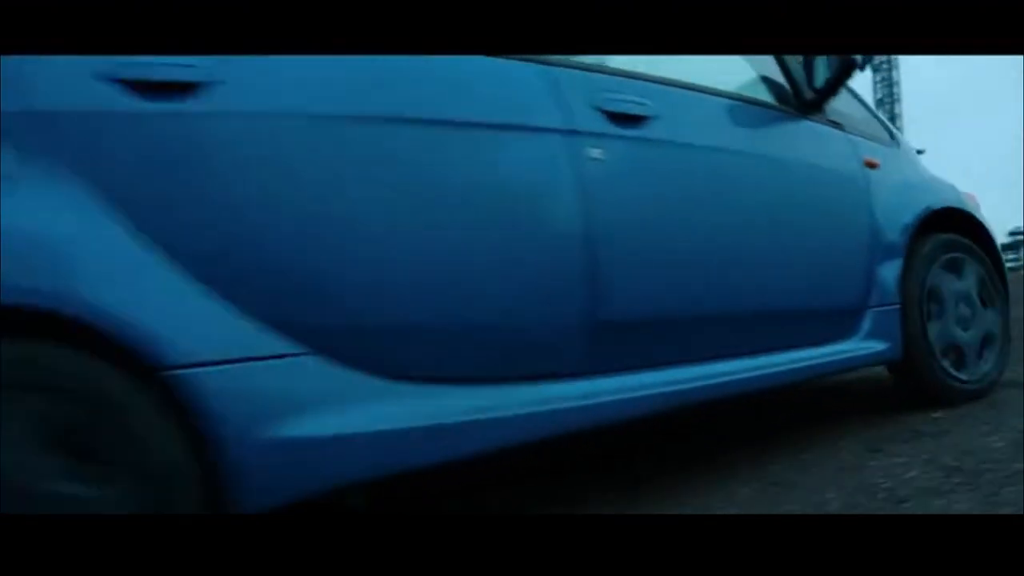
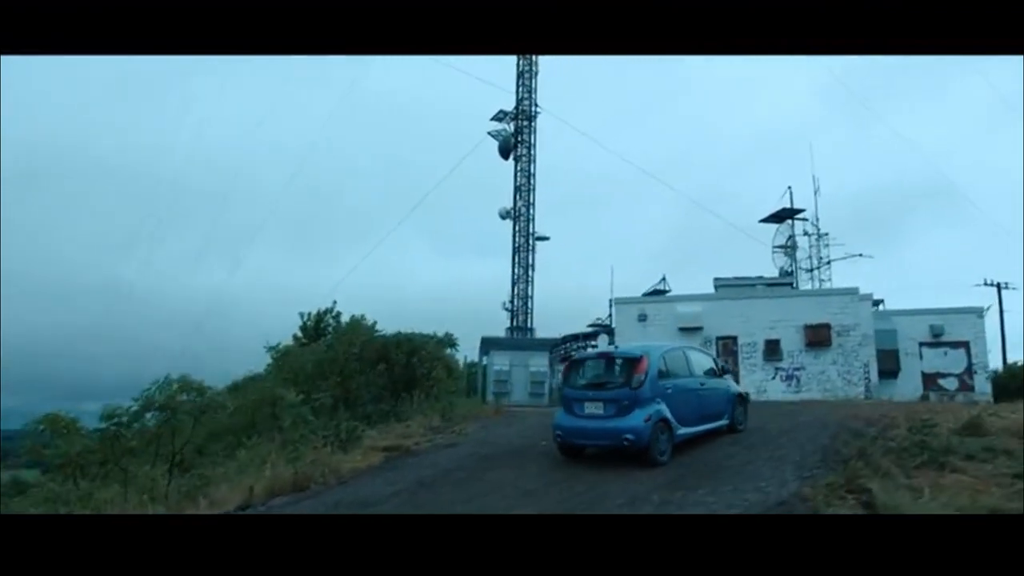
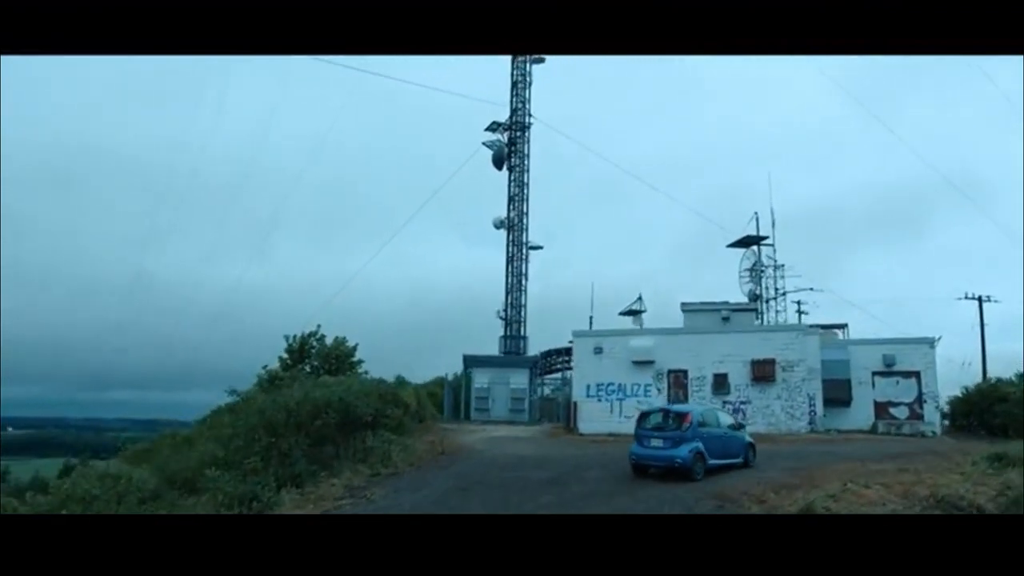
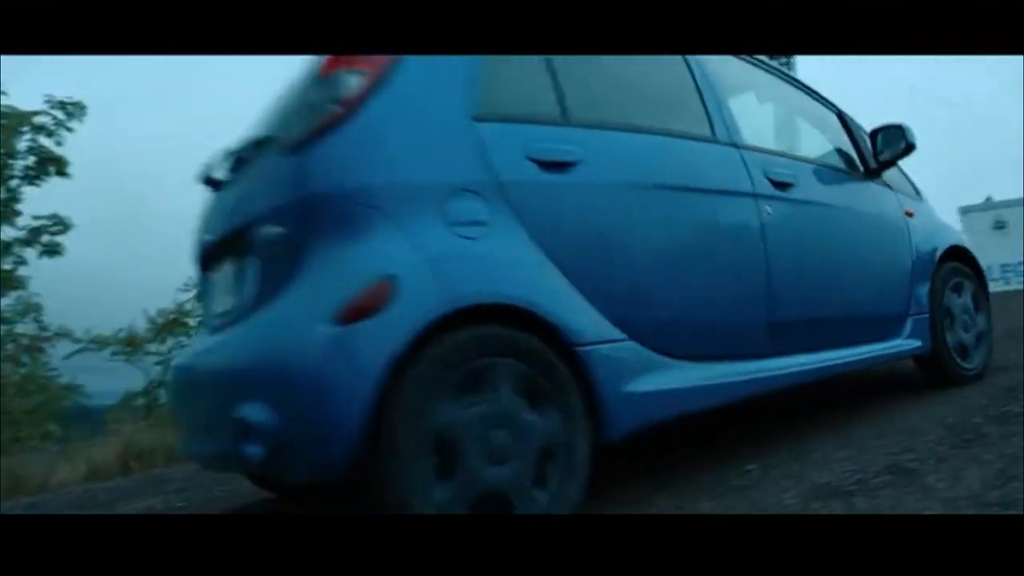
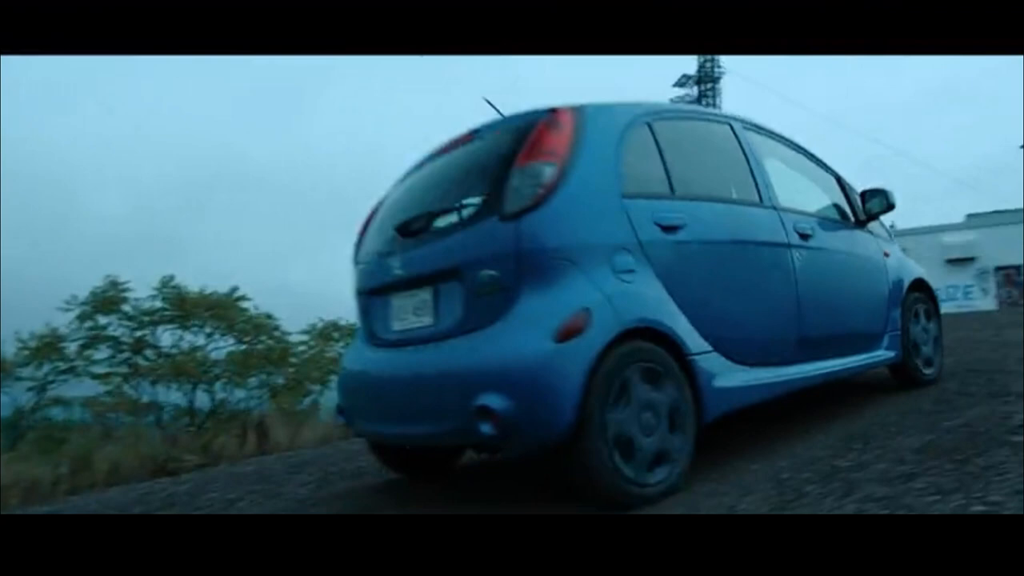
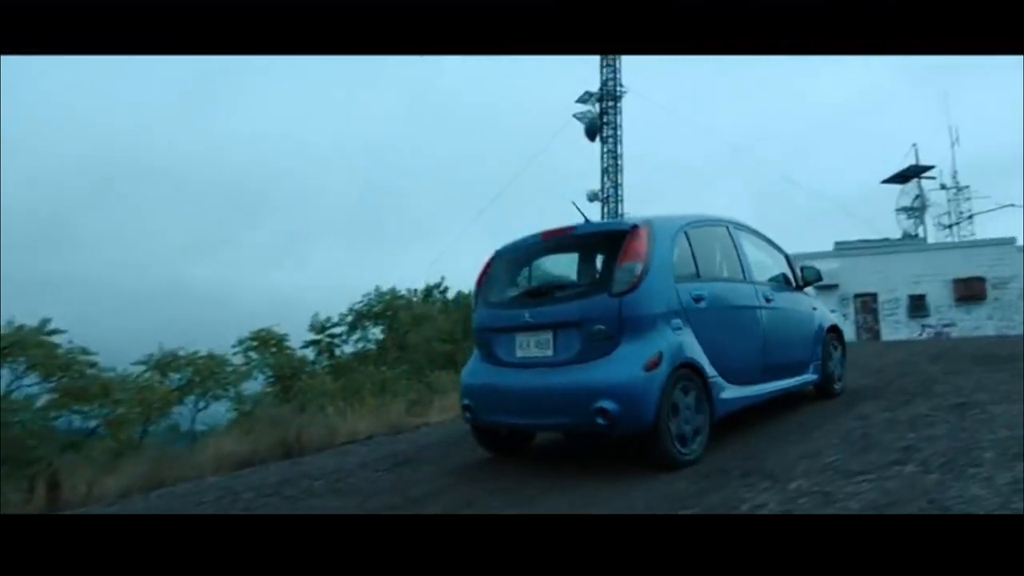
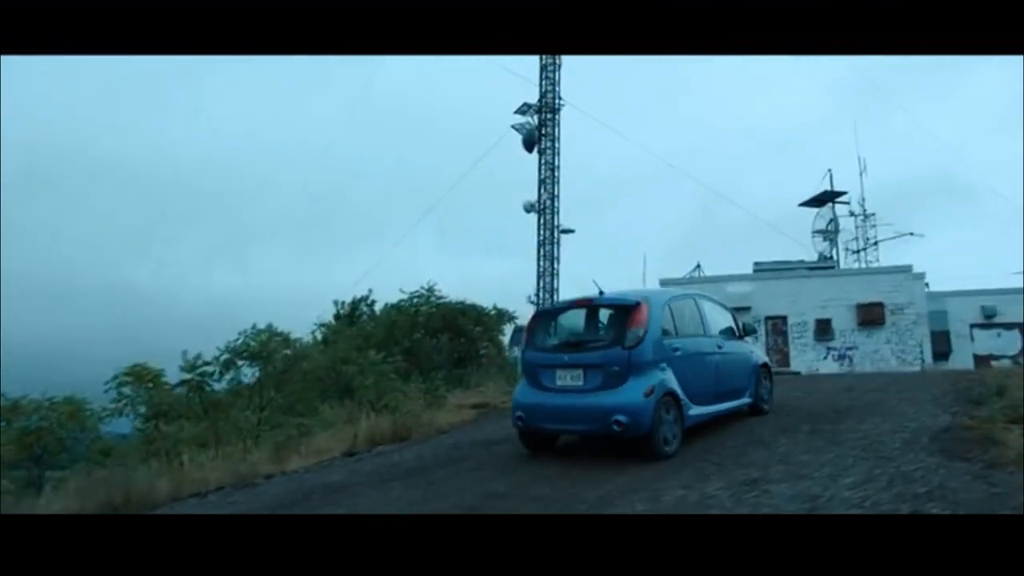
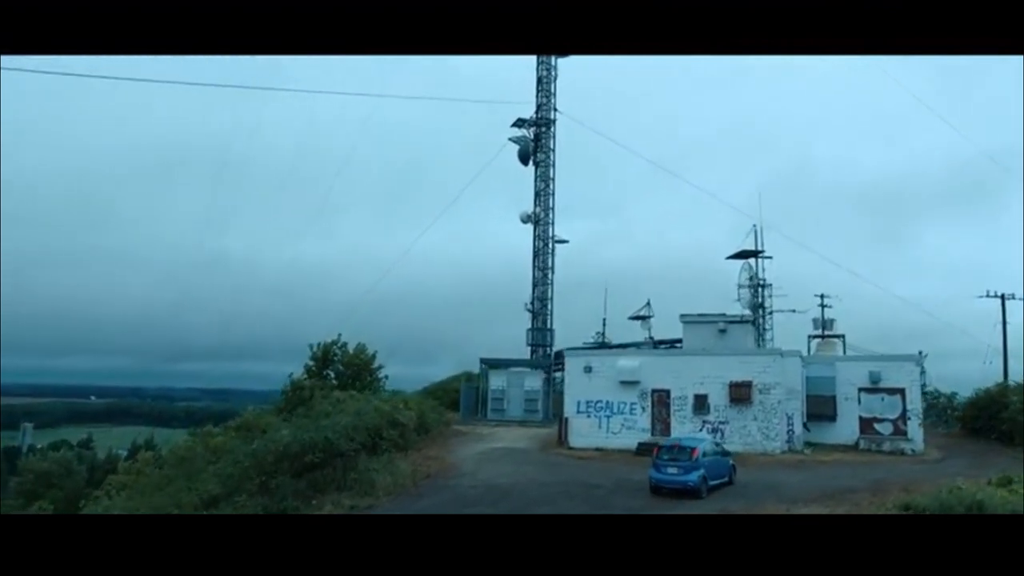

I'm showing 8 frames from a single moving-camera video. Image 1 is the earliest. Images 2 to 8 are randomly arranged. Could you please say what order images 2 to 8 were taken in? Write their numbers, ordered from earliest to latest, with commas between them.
4, 5, 6, 7, 2, 3, 8
